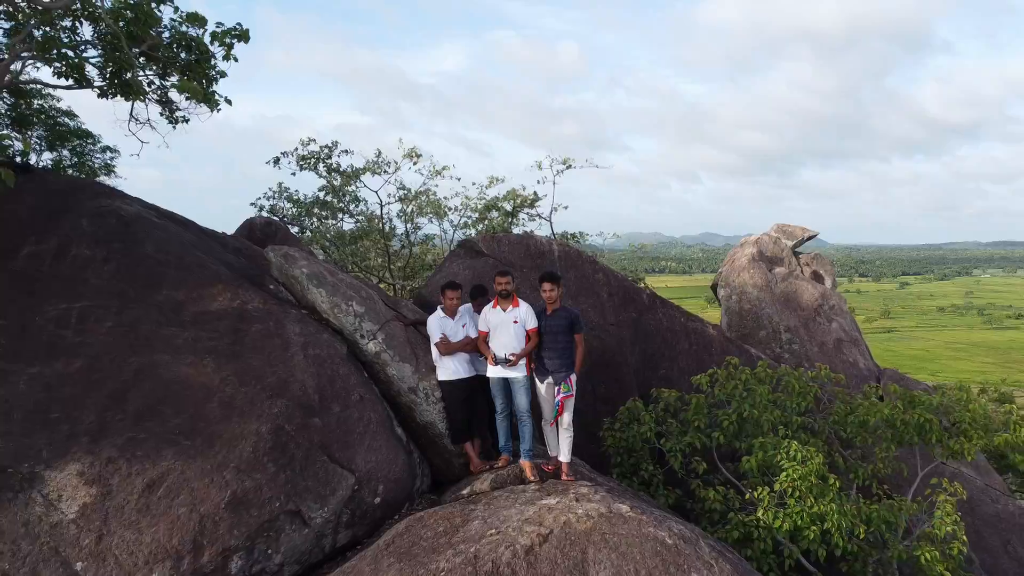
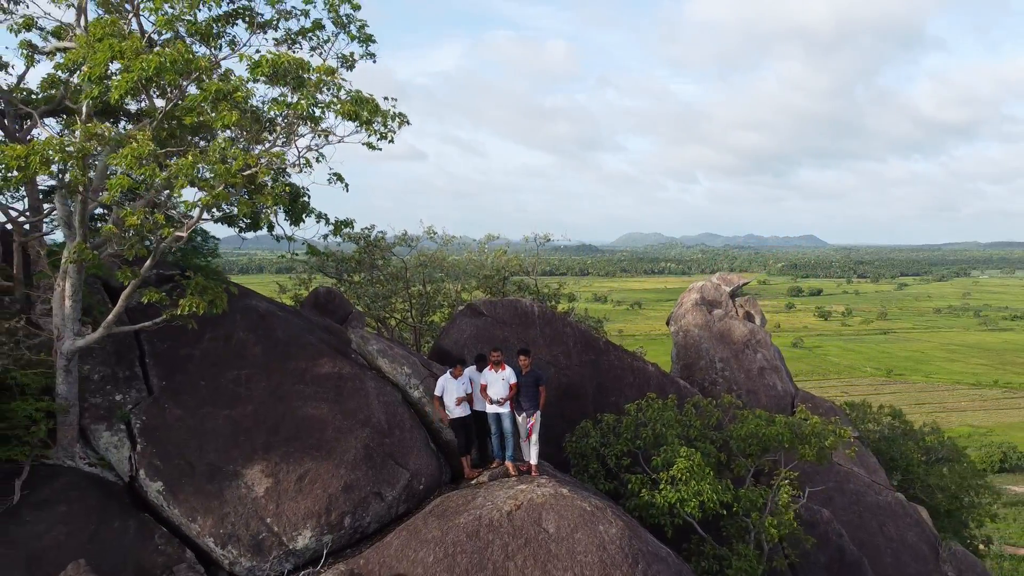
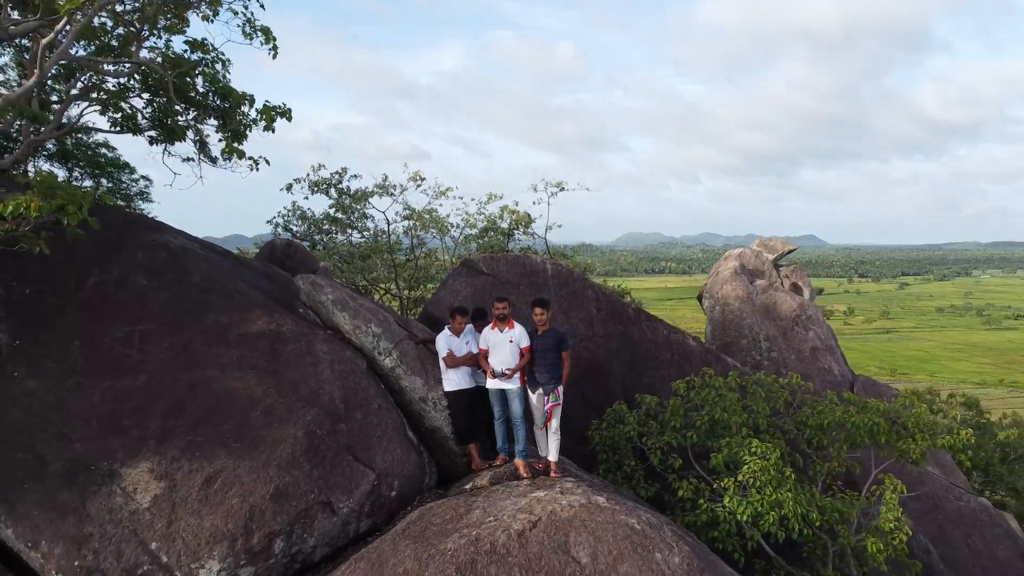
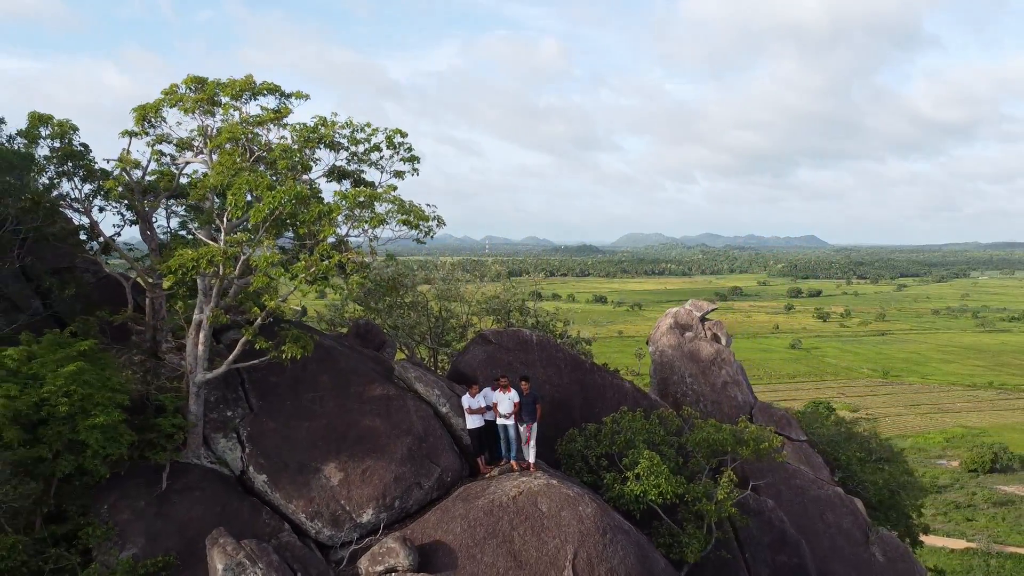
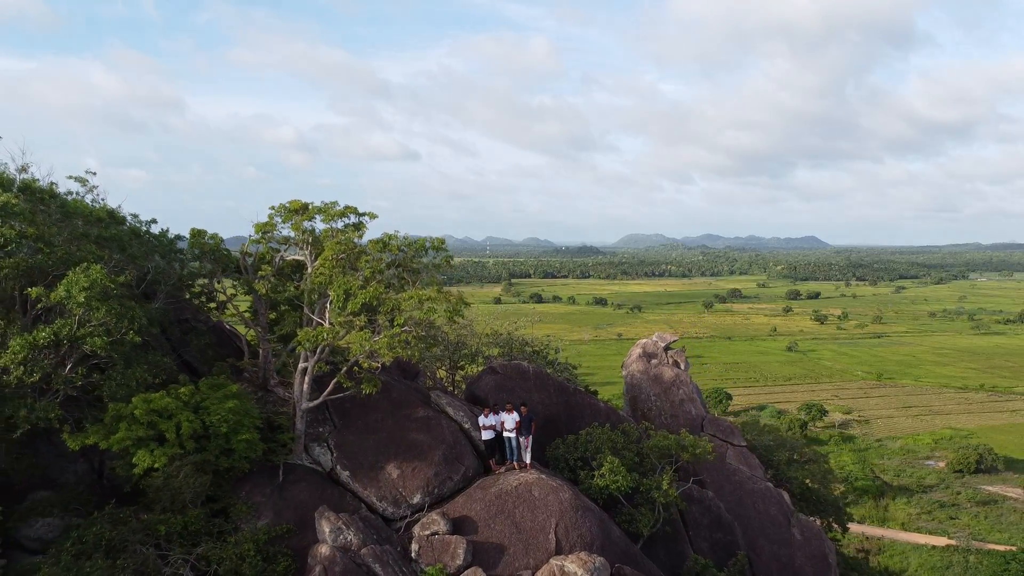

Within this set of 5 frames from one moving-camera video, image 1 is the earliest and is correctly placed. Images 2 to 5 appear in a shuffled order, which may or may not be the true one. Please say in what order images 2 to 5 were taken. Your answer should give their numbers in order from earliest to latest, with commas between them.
3, 2, 4, 5
